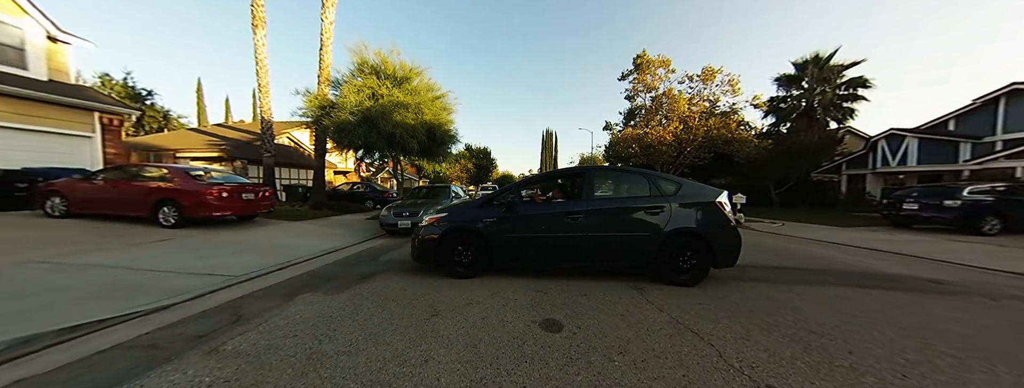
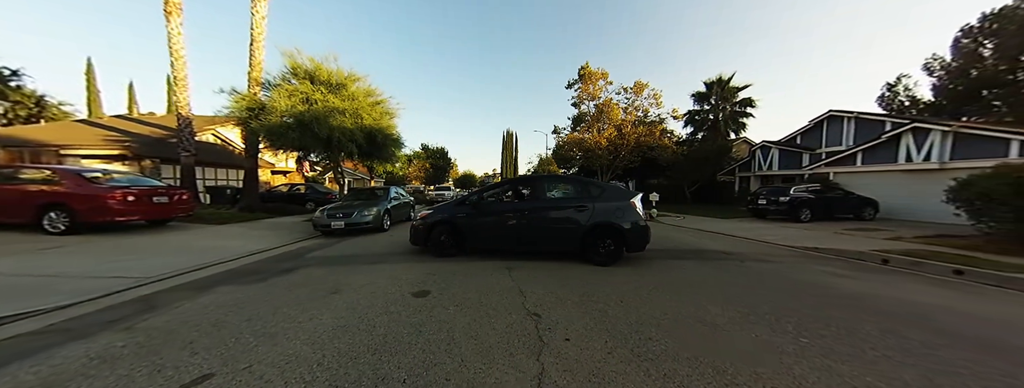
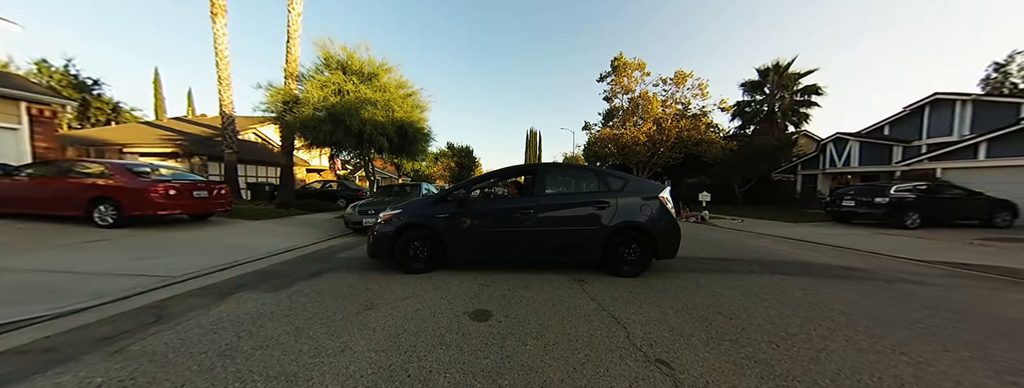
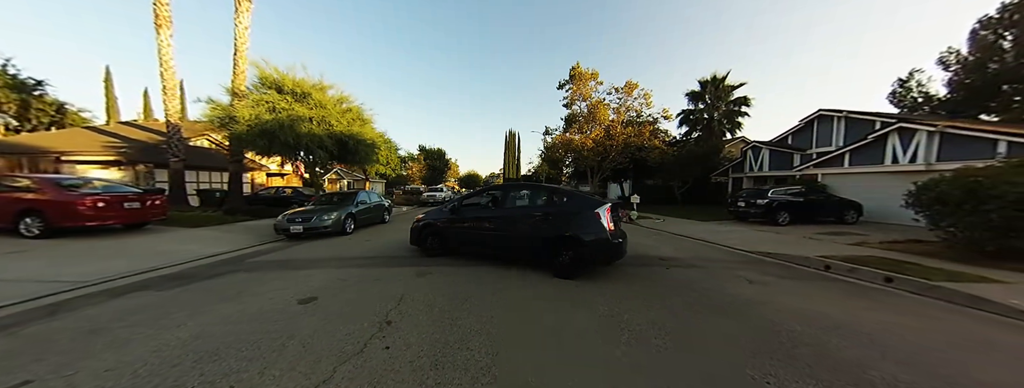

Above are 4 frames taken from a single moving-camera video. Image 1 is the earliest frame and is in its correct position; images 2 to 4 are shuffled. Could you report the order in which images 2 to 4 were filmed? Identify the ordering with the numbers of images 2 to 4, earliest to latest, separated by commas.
3, 2, 4
